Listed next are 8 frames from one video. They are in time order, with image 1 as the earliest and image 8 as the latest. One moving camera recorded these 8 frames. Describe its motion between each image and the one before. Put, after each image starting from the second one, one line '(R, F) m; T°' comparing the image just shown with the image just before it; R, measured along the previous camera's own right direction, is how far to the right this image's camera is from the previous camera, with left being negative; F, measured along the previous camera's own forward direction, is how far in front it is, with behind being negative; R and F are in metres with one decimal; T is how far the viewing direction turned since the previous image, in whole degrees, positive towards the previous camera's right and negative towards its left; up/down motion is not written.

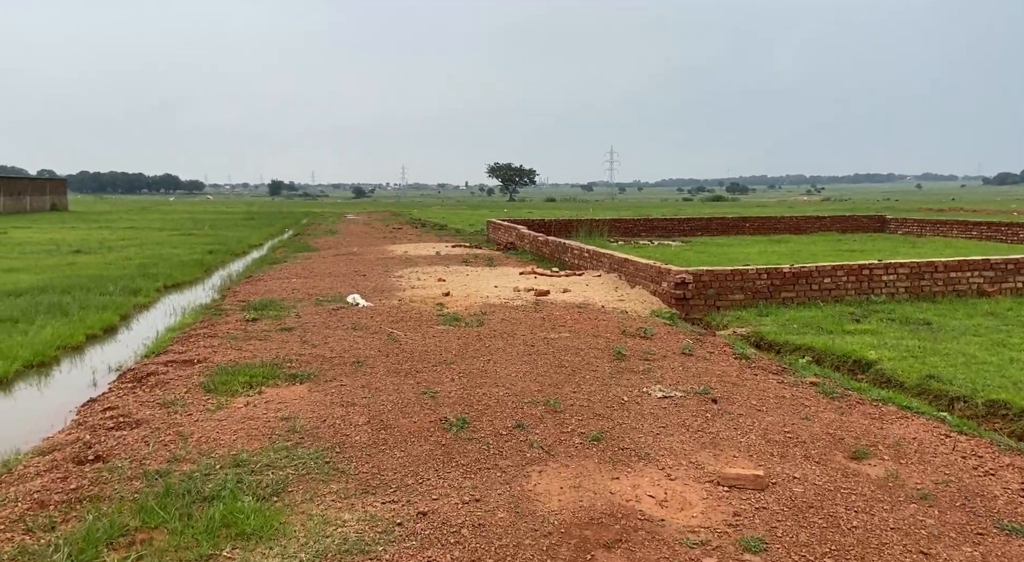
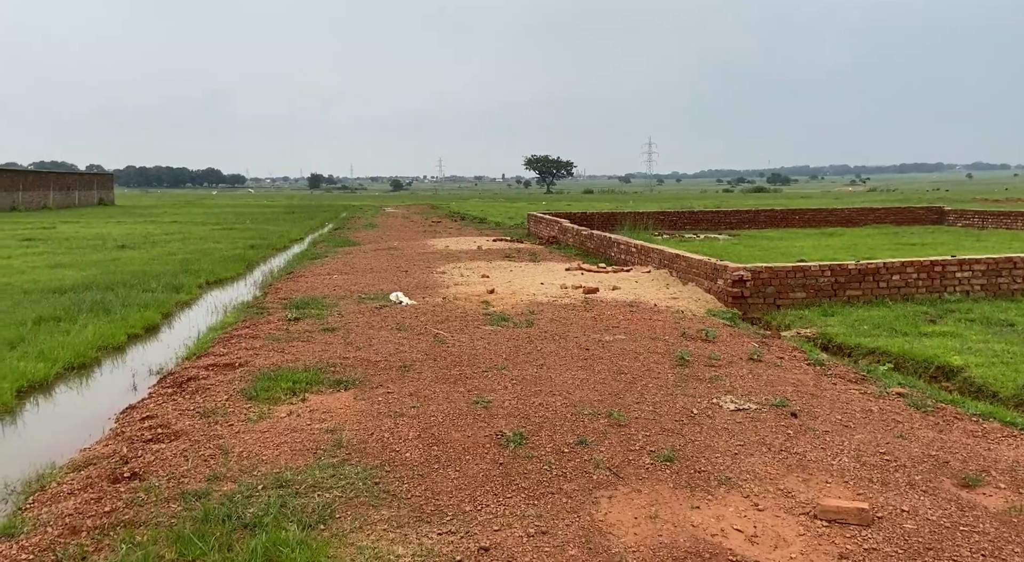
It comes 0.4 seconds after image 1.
(-0.2, +0.4) m; -3°
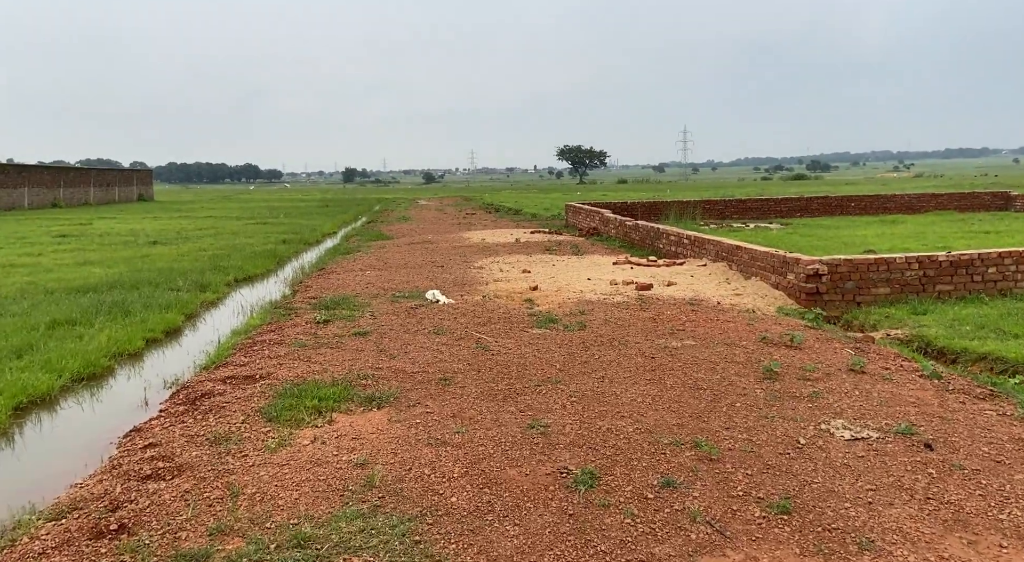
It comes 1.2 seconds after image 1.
(-0.2, +1.0) m; -2°
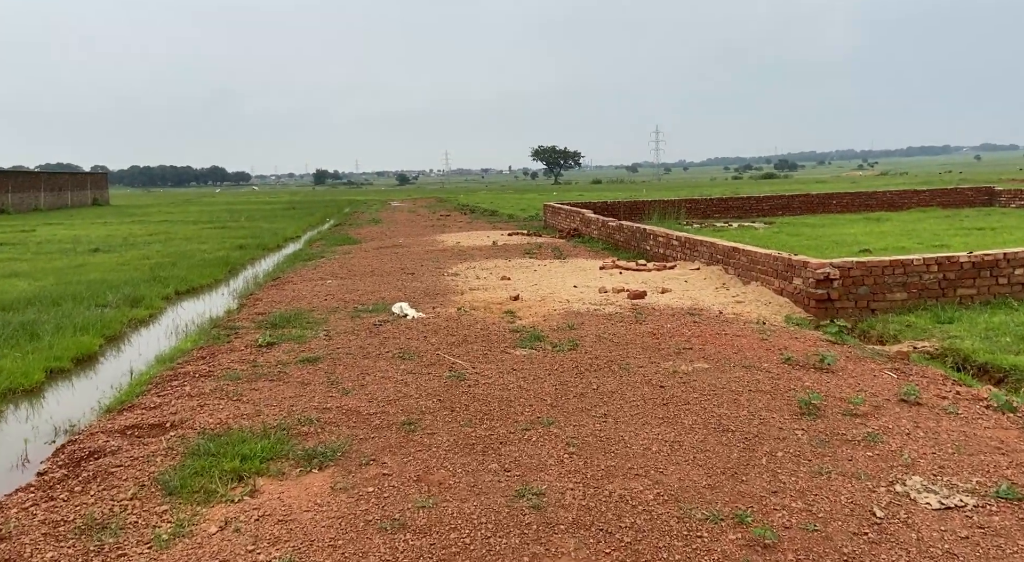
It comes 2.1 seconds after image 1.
(0.0, +1.2) m; +2°
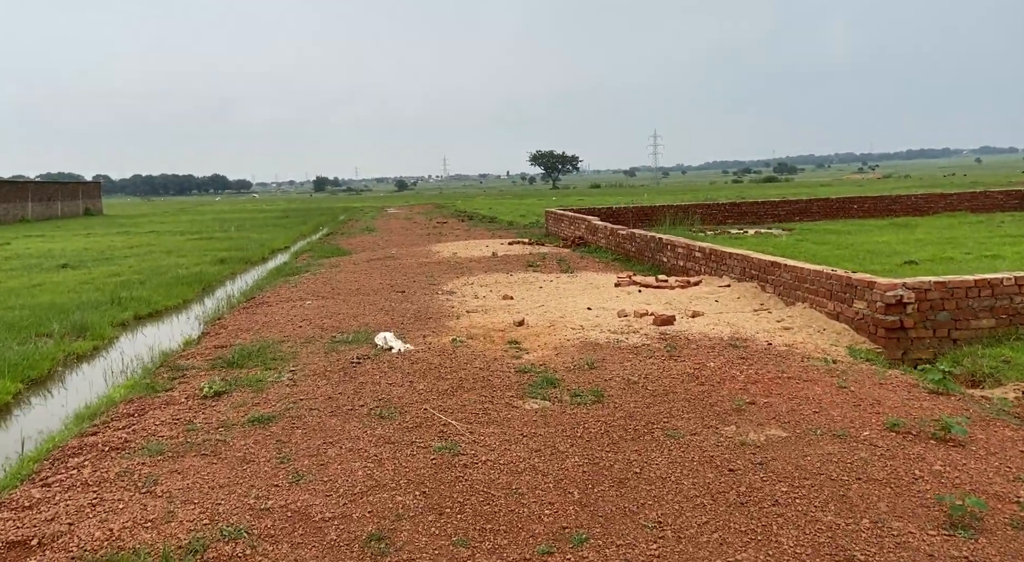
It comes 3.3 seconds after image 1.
(-0.1, +1.6) m; 0°
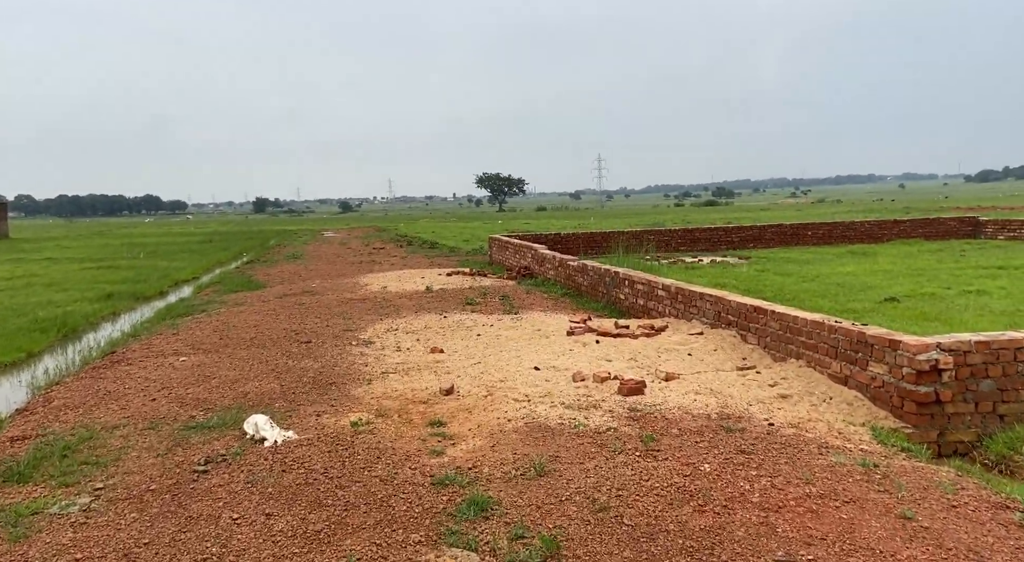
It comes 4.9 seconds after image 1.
(+0.2, +2.0) m; +4°
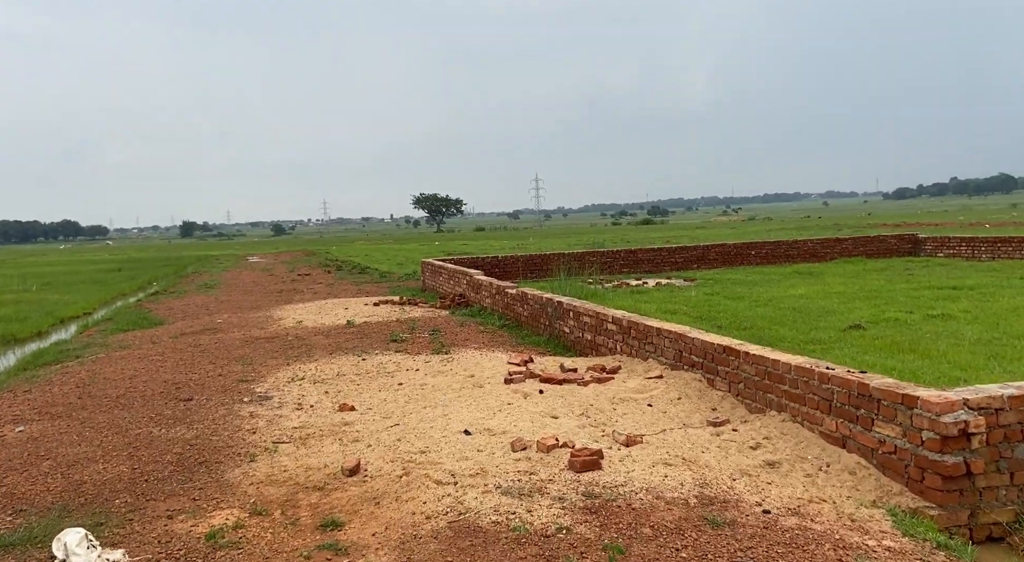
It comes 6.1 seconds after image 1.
(+0.1, +1.5) m; +4°
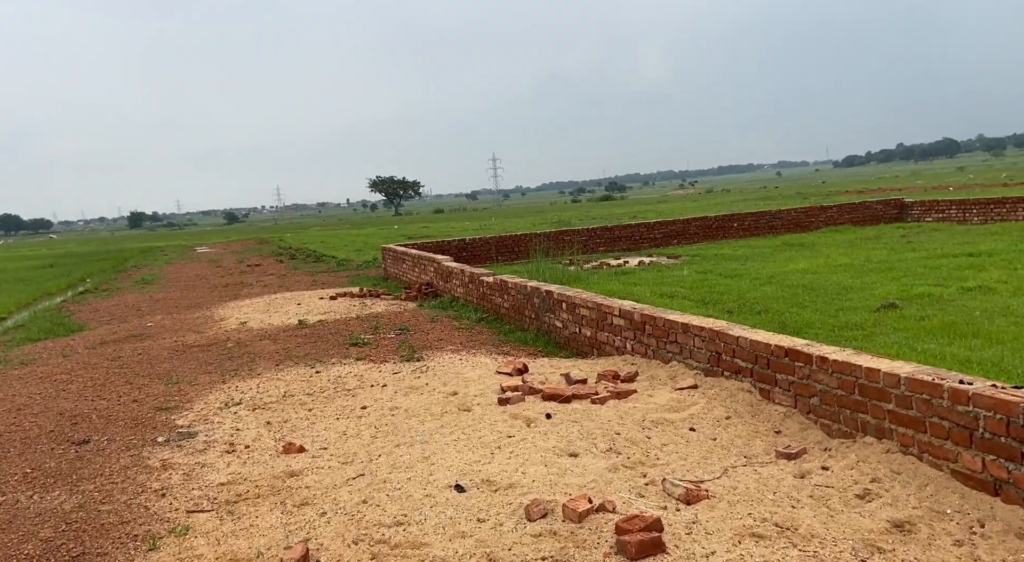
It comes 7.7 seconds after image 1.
(-0.2, +1.8) m; +3°
